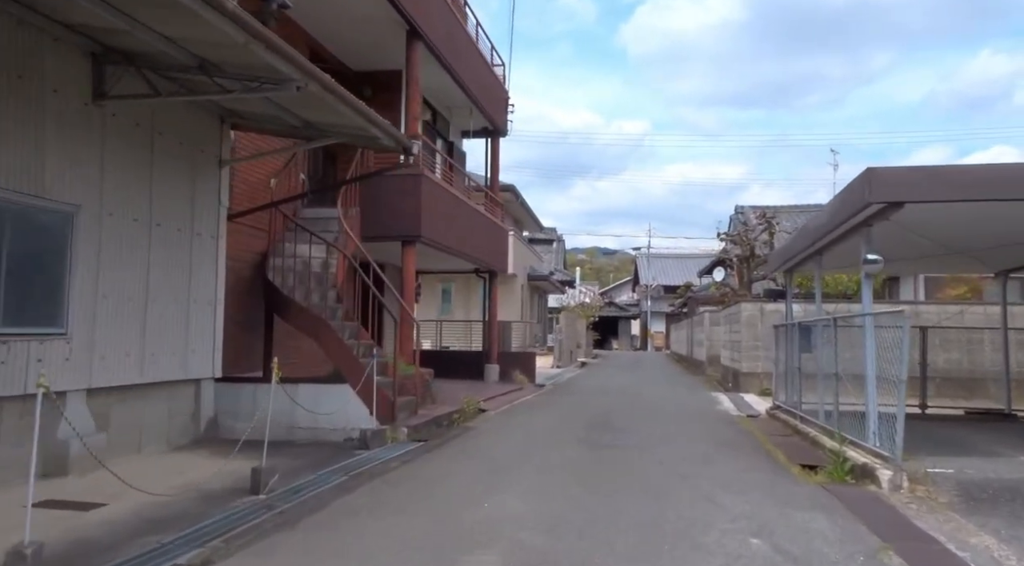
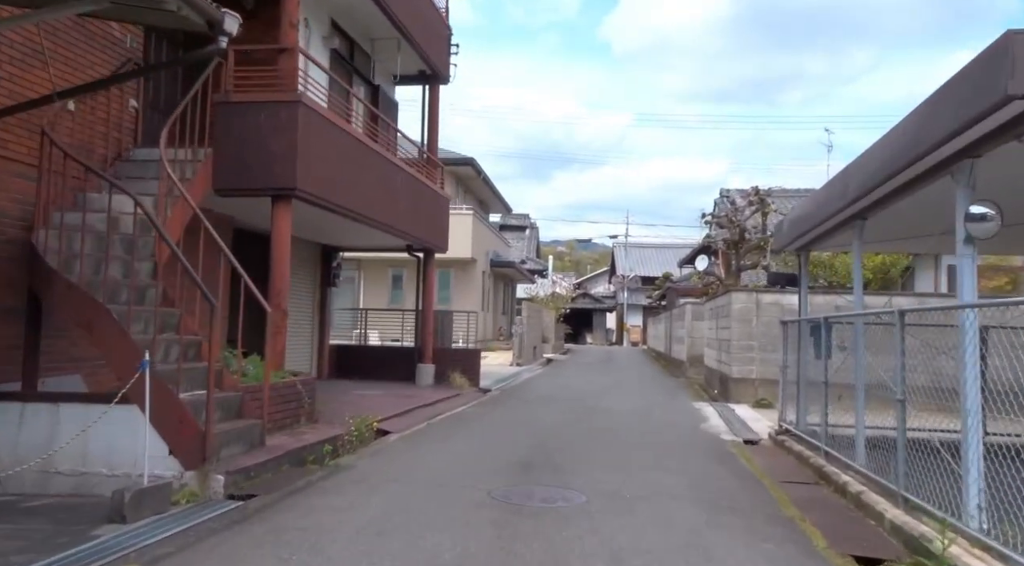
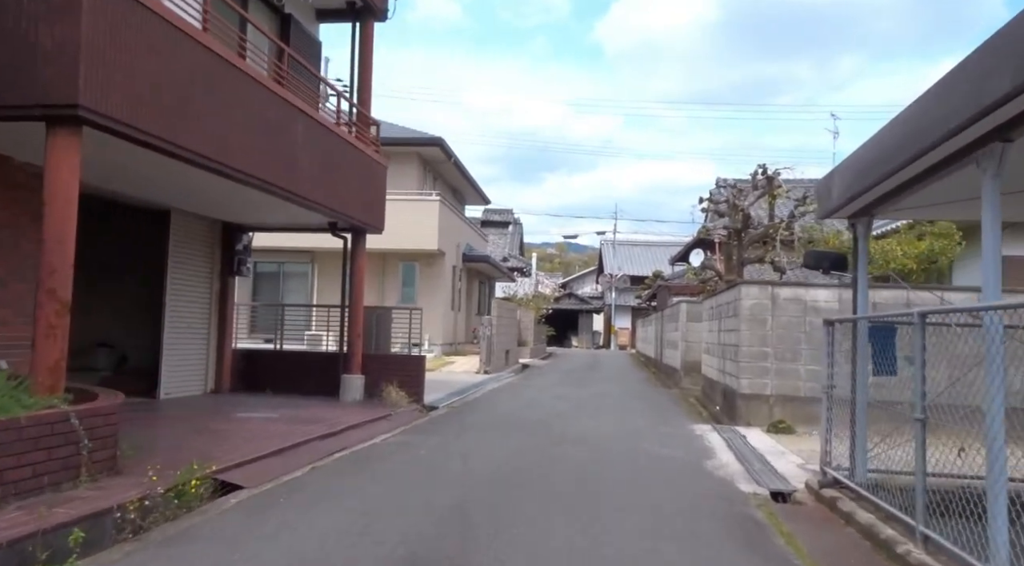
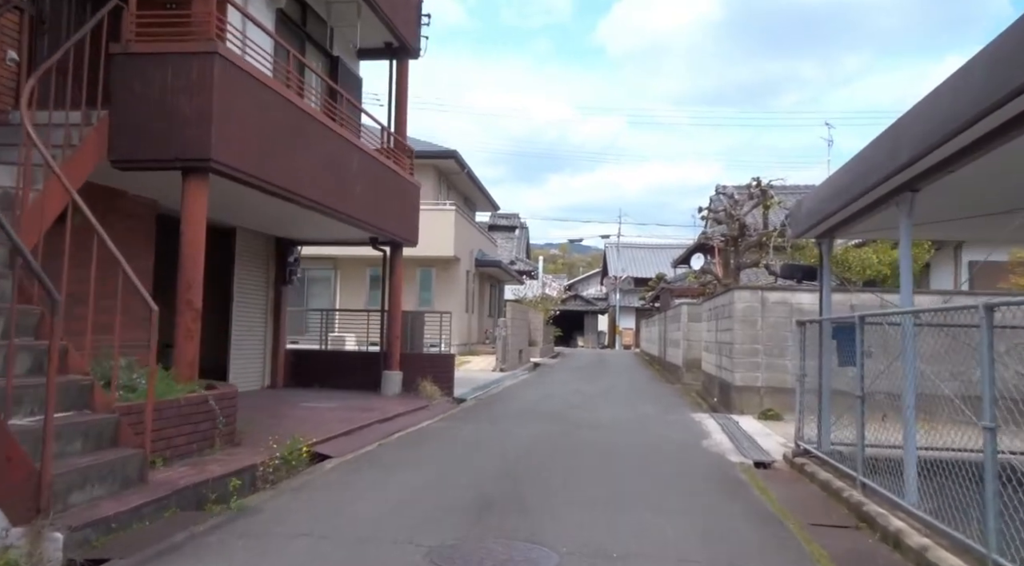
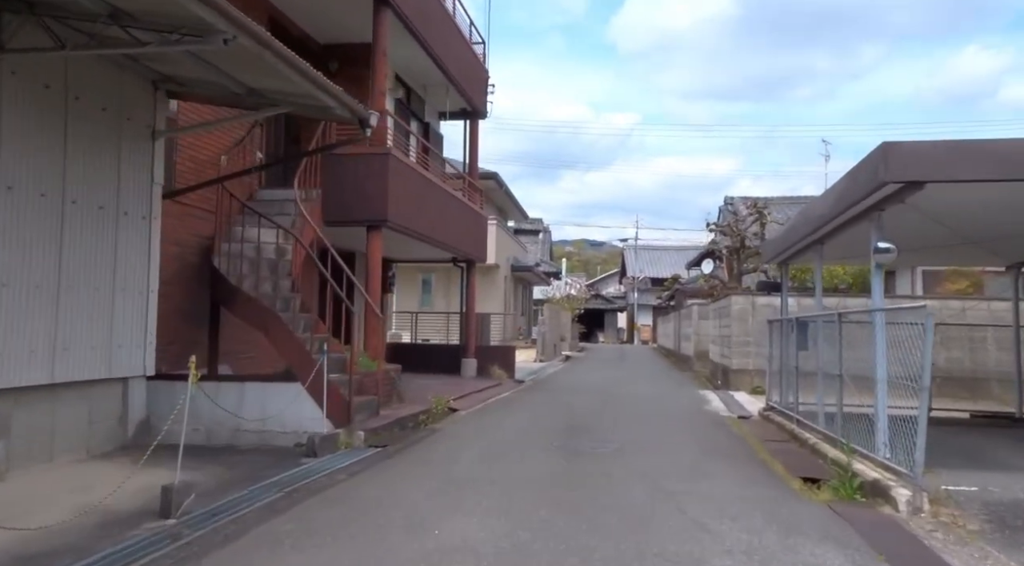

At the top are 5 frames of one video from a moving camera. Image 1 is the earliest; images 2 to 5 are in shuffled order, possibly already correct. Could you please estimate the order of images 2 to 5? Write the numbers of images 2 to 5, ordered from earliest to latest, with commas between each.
5, 2, 4, 3
